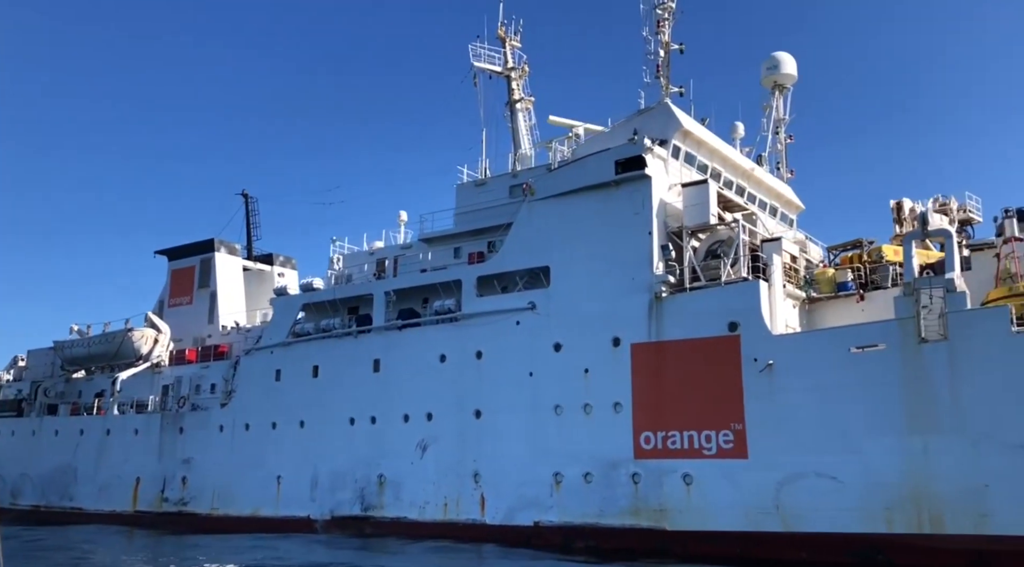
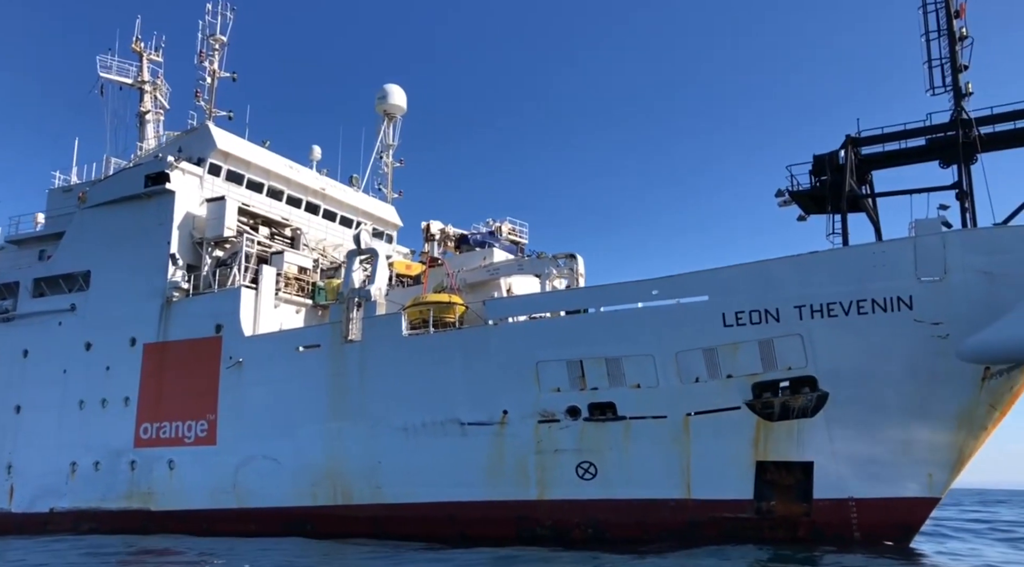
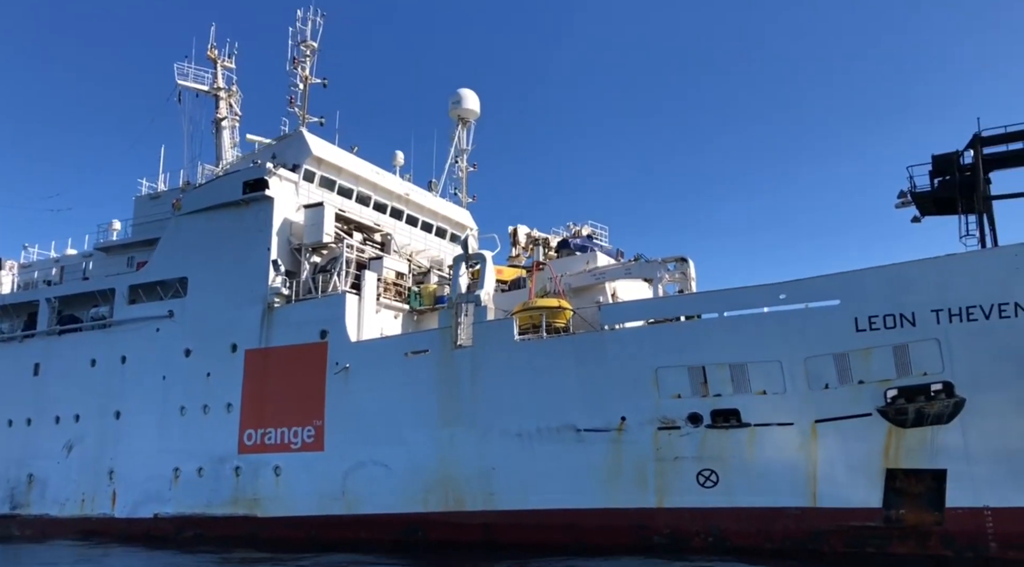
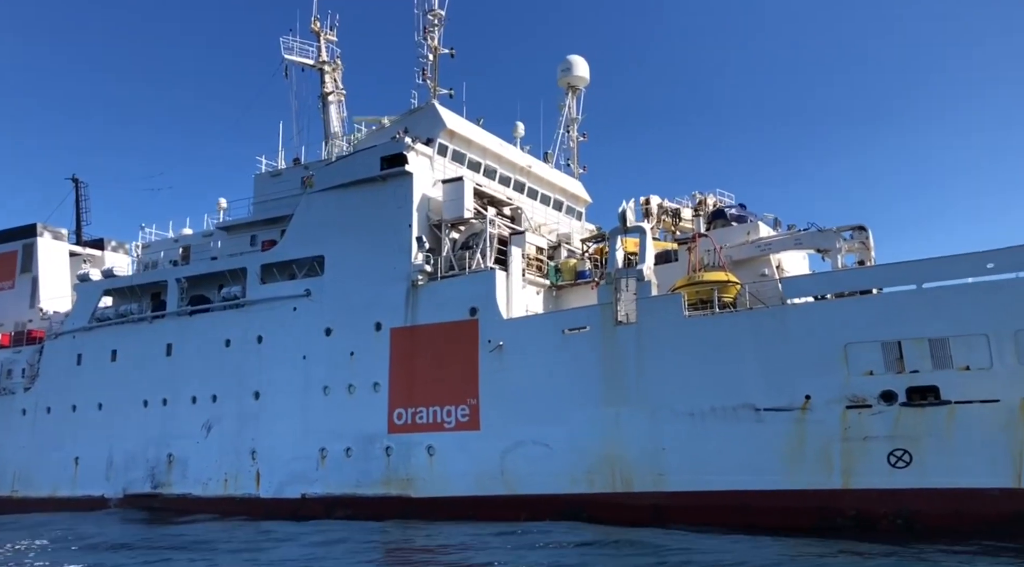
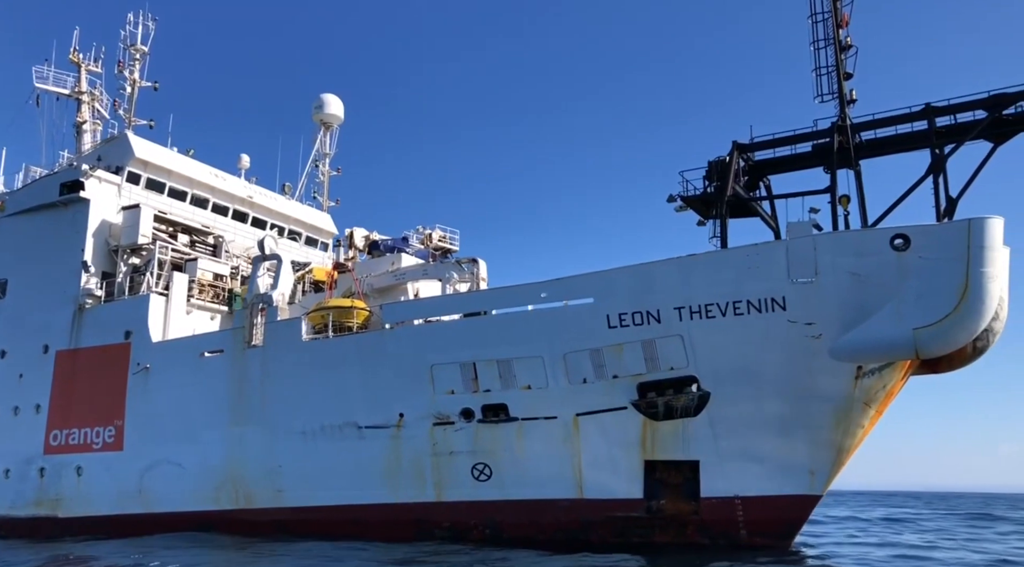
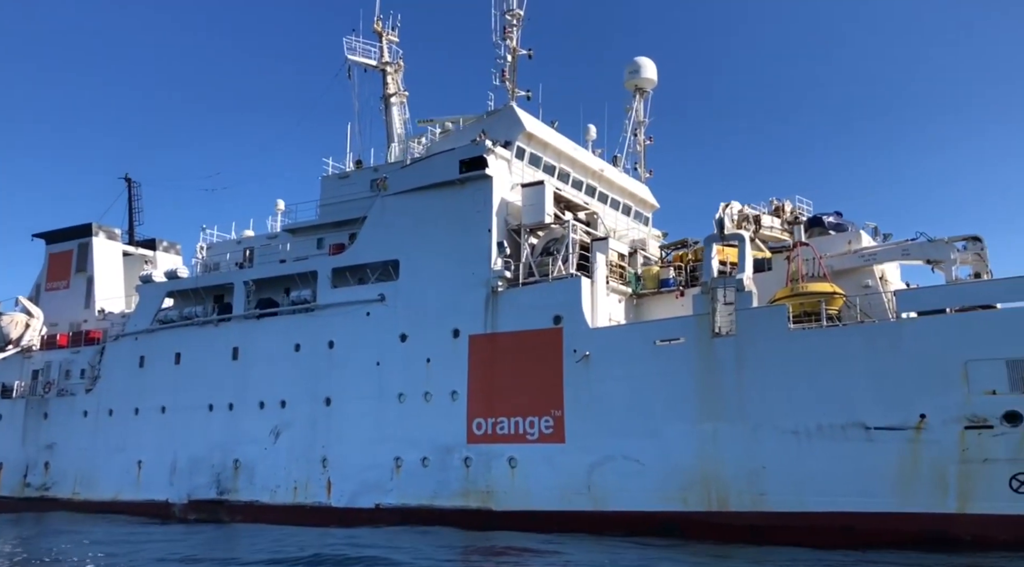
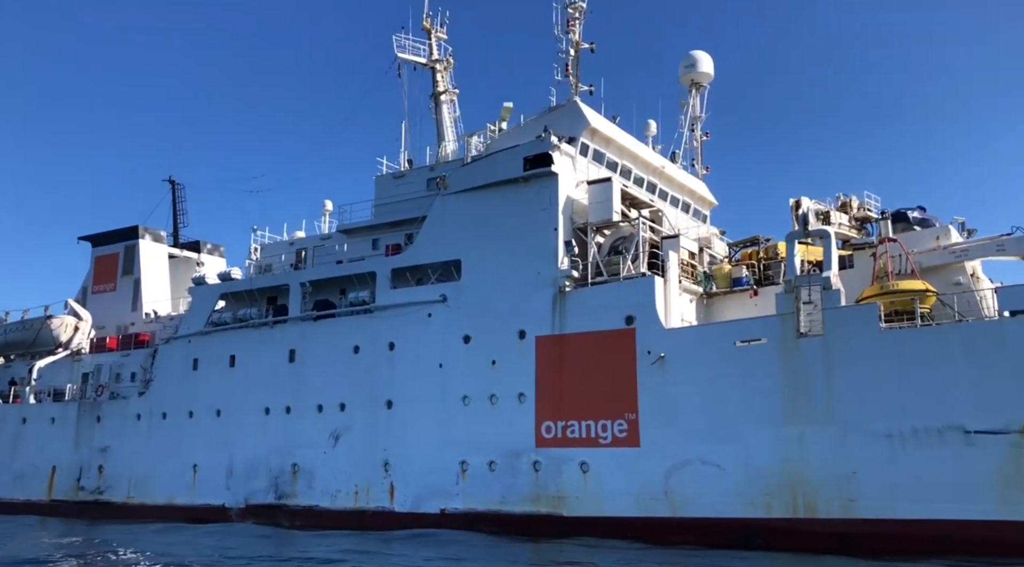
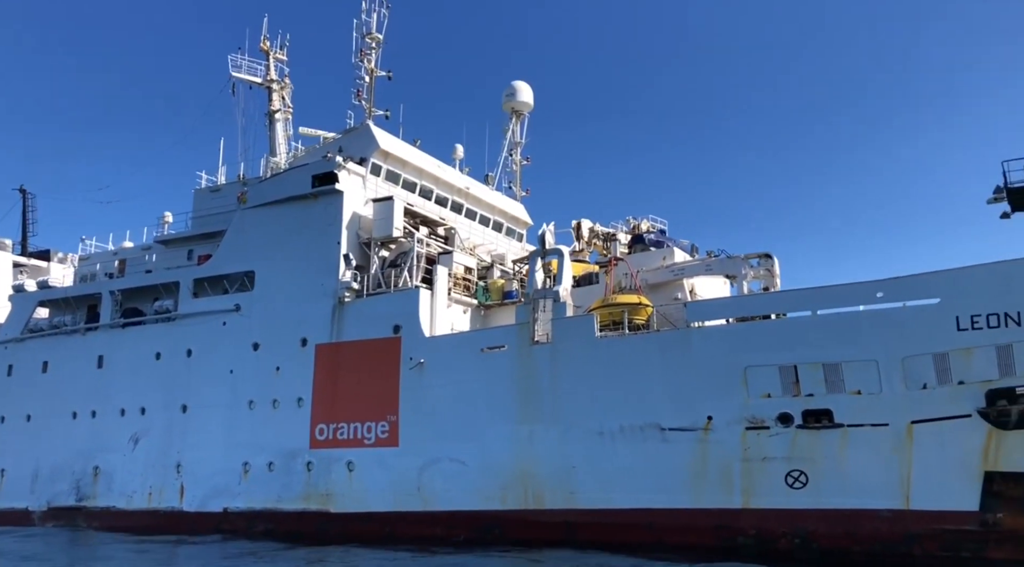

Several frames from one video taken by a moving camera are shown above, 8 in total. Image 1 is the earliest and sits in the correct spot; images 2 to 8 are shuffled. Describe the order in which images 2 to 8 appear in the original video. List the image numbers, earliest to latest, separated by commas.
7, 6, 4, 8, 3, 2, 5
